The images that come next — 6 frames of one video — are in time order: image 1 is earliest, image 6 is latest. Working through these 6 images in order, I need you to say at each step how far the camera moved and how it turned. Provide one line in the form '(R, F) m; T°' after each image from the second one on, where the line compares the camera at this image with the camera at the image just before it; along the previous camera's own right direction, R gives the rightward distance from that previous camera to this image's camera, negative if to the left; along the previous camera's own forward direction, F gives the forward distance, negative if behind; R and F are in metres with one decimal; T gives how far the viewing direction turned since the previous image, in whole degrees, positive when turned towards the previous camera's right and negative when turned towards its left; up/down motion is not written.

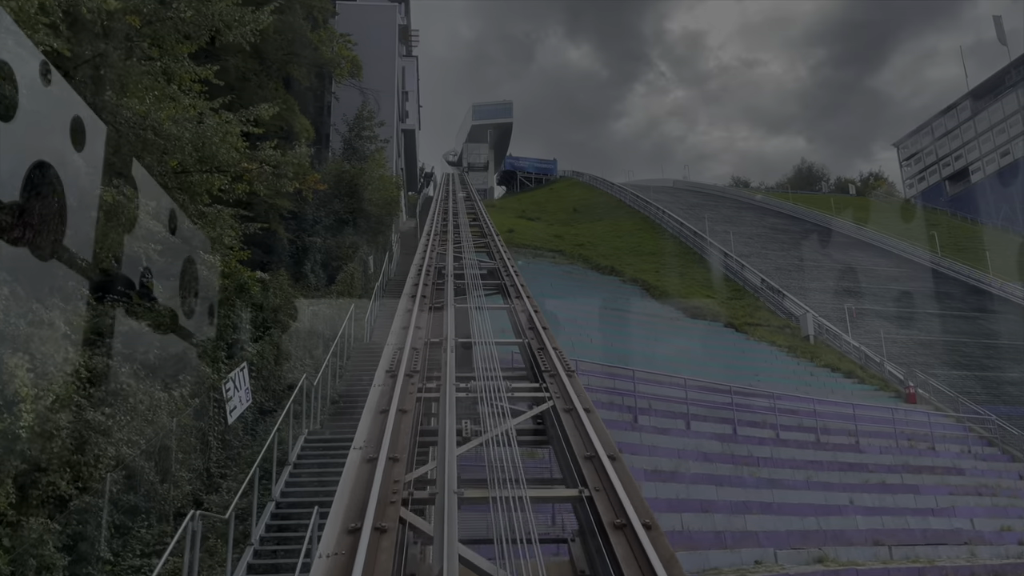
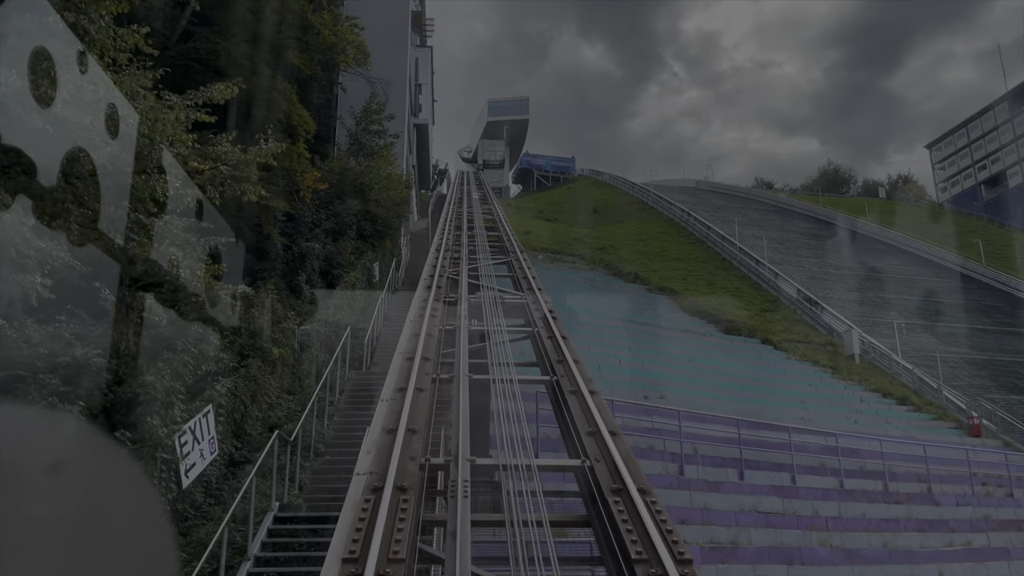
(-0.1, +1.2) m; -1°
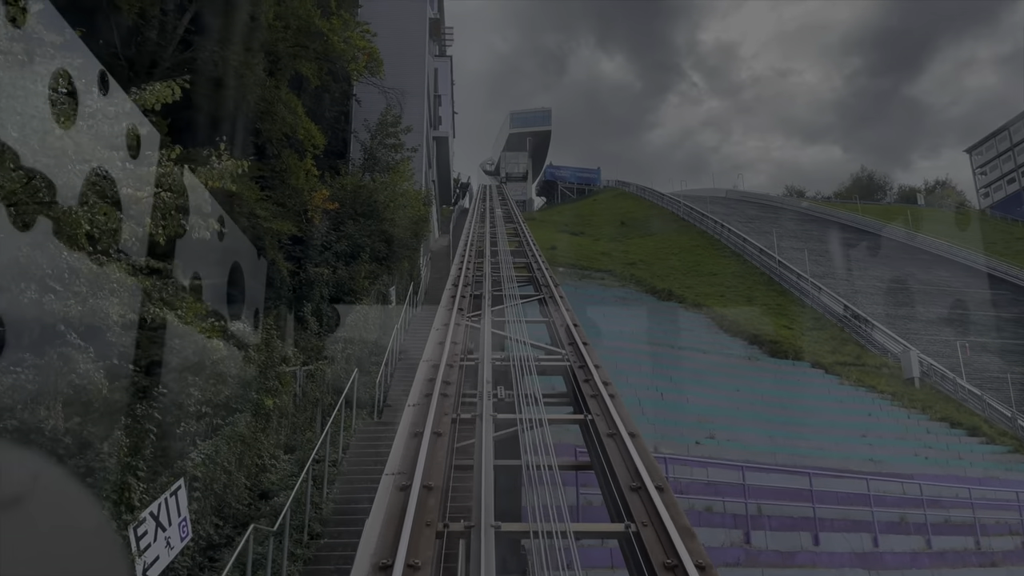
(-0.1, +0.9) m; -2°
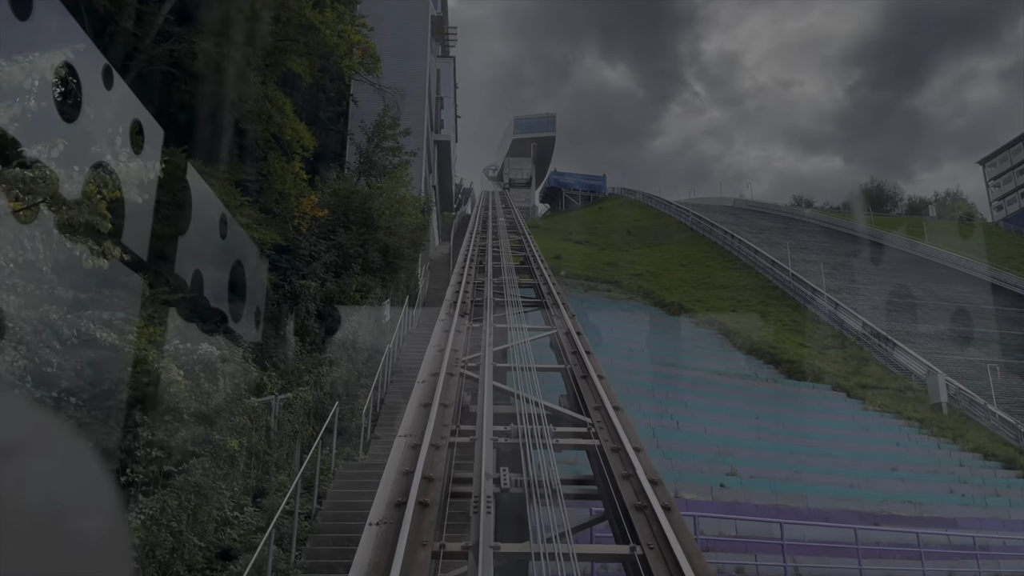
(0.0, +0.7) m; 0°
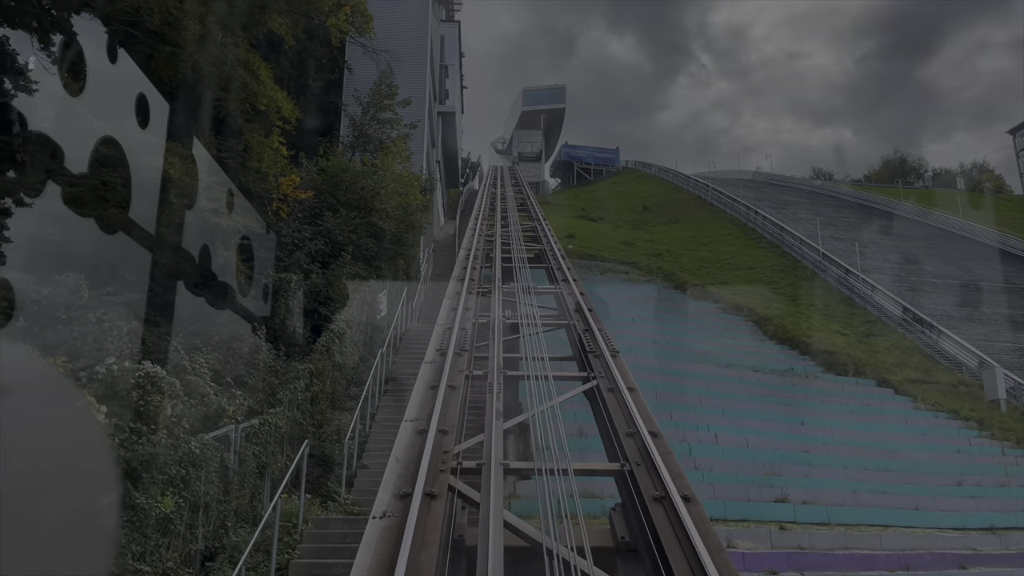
(0.0, +1.1) m; -1°
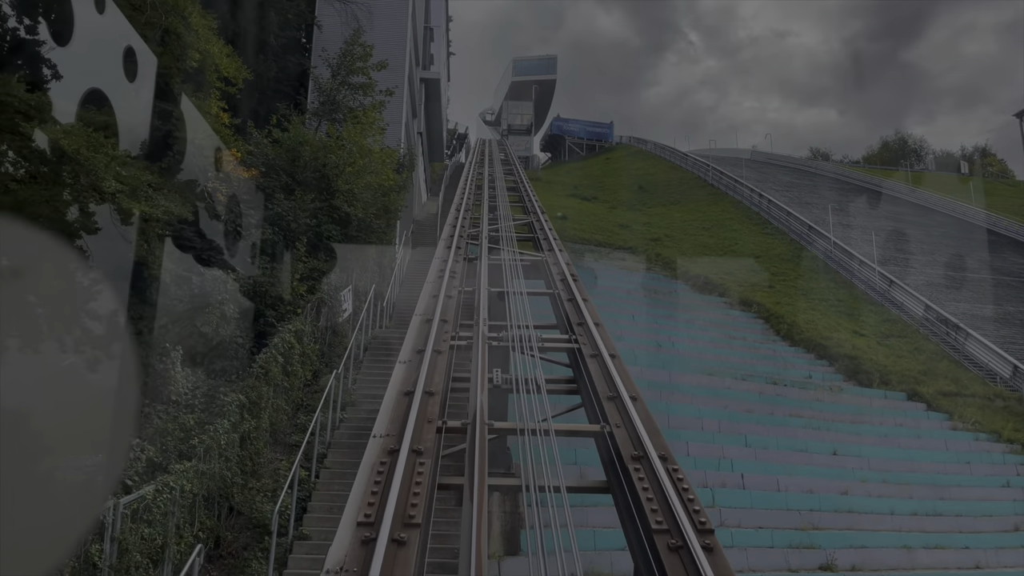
(0.0, +1.4) m; +1°
